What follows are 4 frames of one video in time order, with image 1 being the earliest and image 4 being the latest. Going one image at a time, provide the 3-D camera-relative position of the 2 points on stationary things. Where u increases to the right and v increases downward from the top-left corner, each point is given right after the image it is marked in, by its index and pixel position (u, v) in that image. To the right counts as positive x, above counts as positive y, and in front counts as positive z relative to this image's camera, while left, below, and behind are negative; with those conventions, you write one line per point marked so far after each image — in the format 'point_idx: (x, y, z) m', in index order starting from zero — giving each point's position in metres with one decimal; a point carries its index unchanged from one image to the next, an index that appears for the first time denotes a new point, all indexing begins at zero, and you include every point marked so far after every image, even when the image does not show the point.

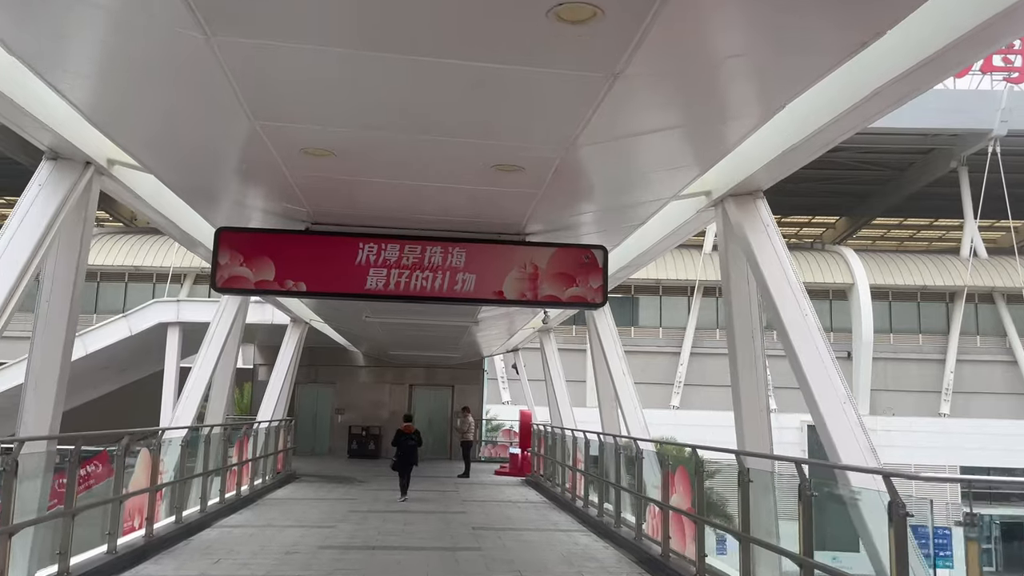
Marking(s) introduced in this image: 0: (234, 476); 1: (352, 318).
0: (-4.3, -2.9, +12.9) m
1: (-2.9, -0.5, +15.3) m
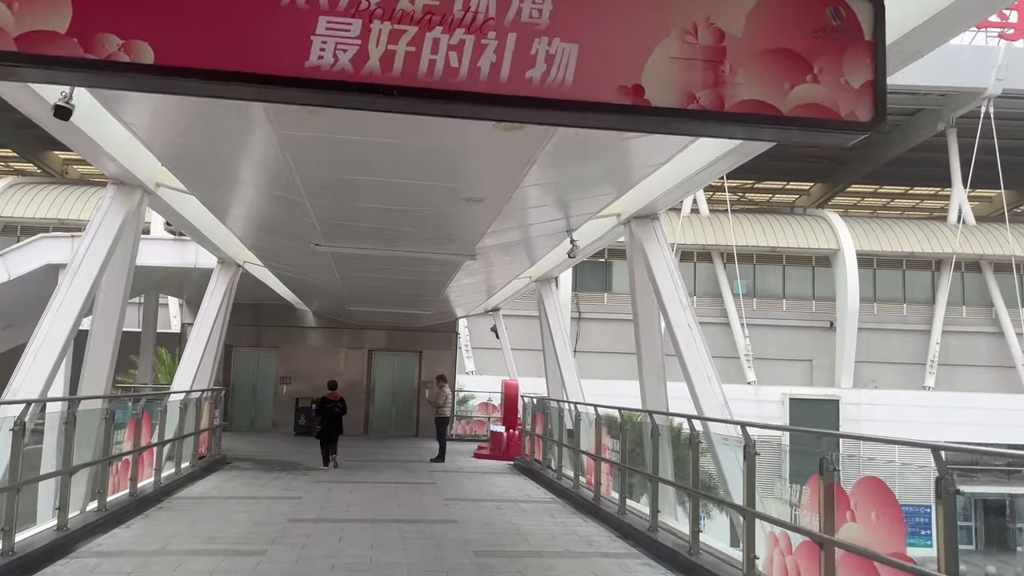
0: (-4.2, -2.0, +9.1) m
1: (-2.9, +0.5, +11.5) m
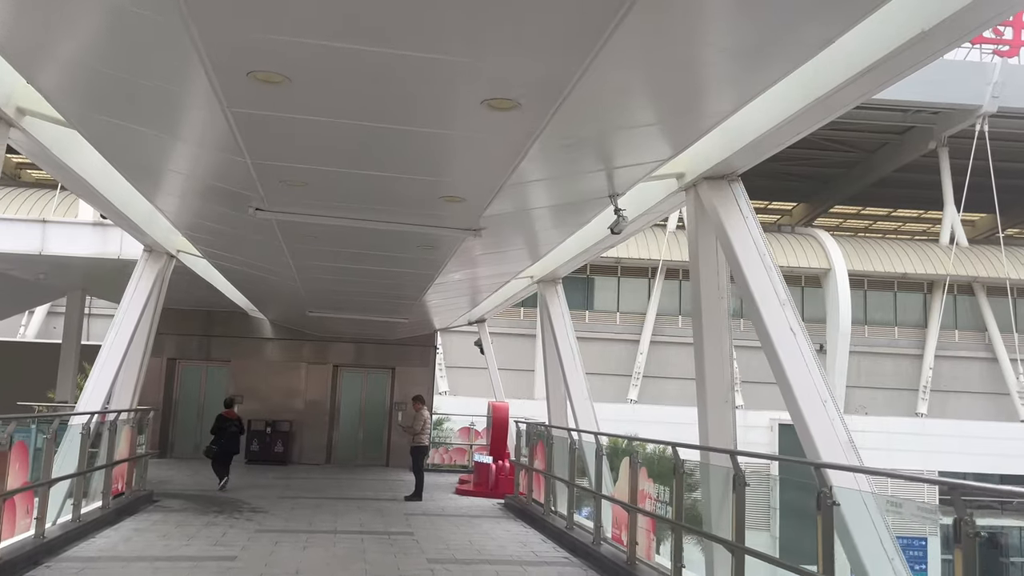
0: (-4.1, -1.8, +6.5) m
1: (-2.9, +0.6, +8.9) m
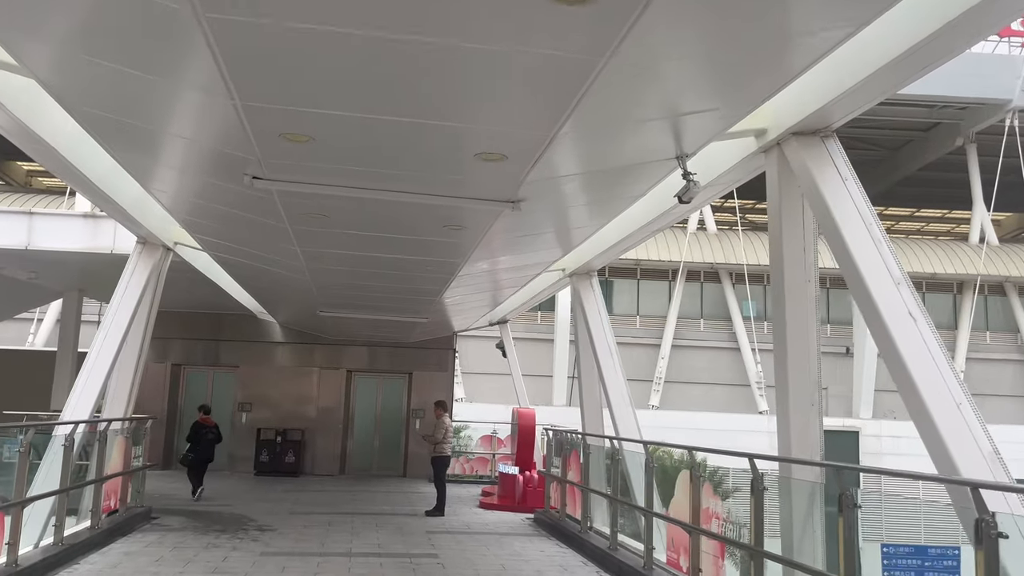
0: (-3.8, -1.7, +5.5) m
1: (-2.5, +0.6, +8.0) m
